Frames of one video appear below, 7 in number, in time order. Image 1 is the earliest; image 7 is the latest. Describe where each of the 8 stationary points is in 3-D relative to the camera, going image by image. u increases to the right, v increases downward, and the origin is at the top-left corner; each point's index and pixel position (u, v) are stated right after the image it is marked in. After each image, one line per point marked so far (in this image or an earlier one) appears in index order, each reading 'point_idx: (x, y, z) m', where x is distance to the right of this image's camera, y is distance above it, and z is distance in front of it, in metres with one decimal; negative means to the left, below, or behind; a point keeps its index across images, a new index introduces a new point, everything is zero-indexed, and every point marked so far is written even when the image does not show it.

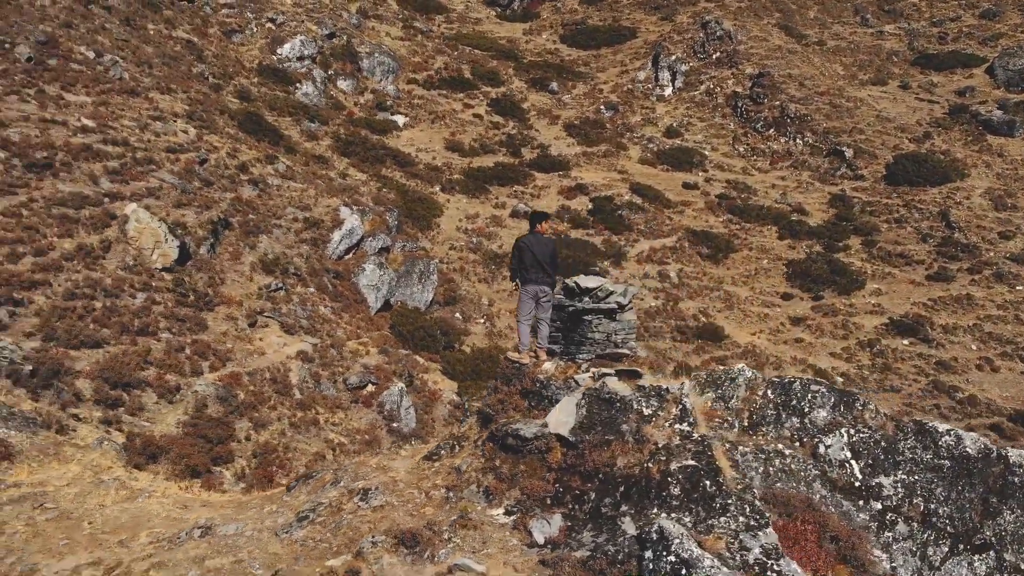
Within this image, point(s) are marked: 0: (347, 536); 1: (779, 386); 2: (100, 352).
0: (-1.8, -2.7, +9.6) m
1: (+3.6, -1.4, +12.8) m
2: (-7.9, -1.2, +17.2) m
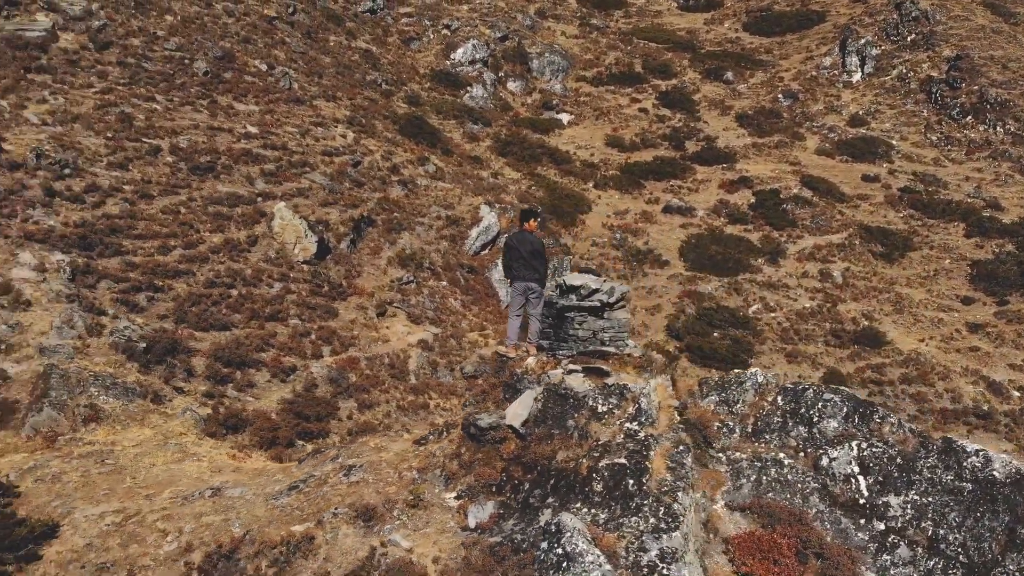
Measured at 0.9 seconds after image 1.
0: (-2.3, -2.6, +10.7) m
1: (+3.7, -1.5, +12.3) m
2: (-6.2, -1.0, +19.5) m
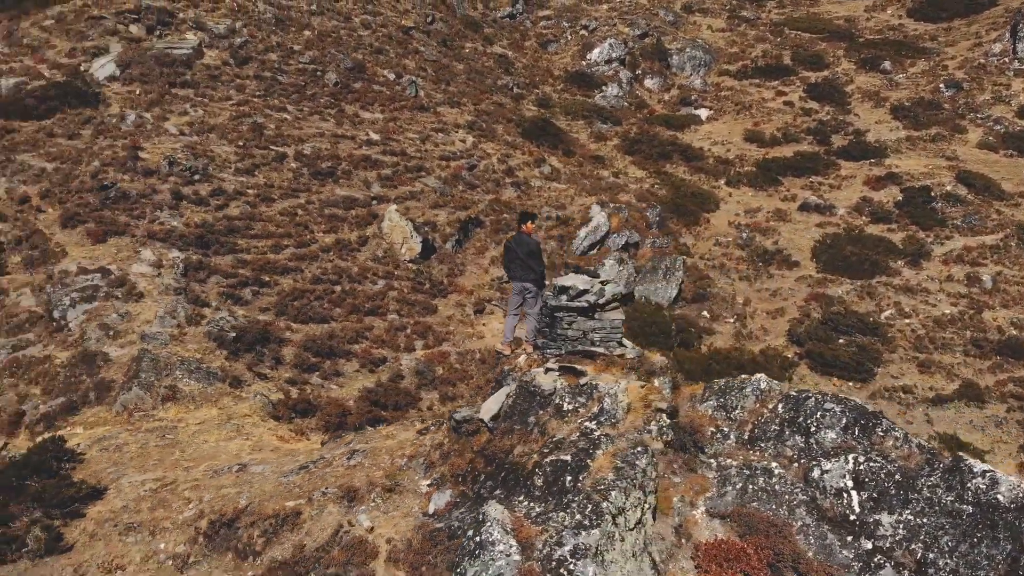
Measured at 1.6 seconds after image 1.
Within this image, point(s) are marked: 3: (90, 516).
0: (-2.6, -2.6, +11.6) m
1: (+3.7, -1.5, +11.9) m
2: (-4.5, -0.9, +21.1) m
3: (-5.5, -3.0, +11.7) m
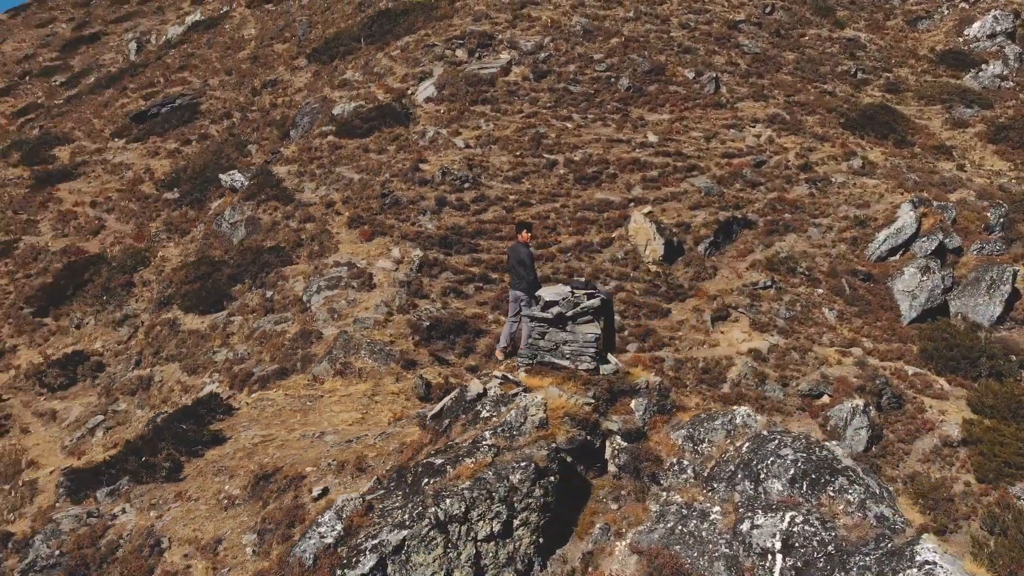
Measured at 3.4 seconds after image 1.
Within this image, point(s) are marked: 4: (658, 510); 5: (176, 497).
0: (-2.6, -2.6, +13.4) m
1: (+3.0, -1.8, +10.4) m
2: (+0.6, -0.8, +22.4) m
3: (-5.1, -2.8, +14.9) m
4: (+1.8, -2.6, +10.5) m
5: (-5.3, -3.3, +13.9) m
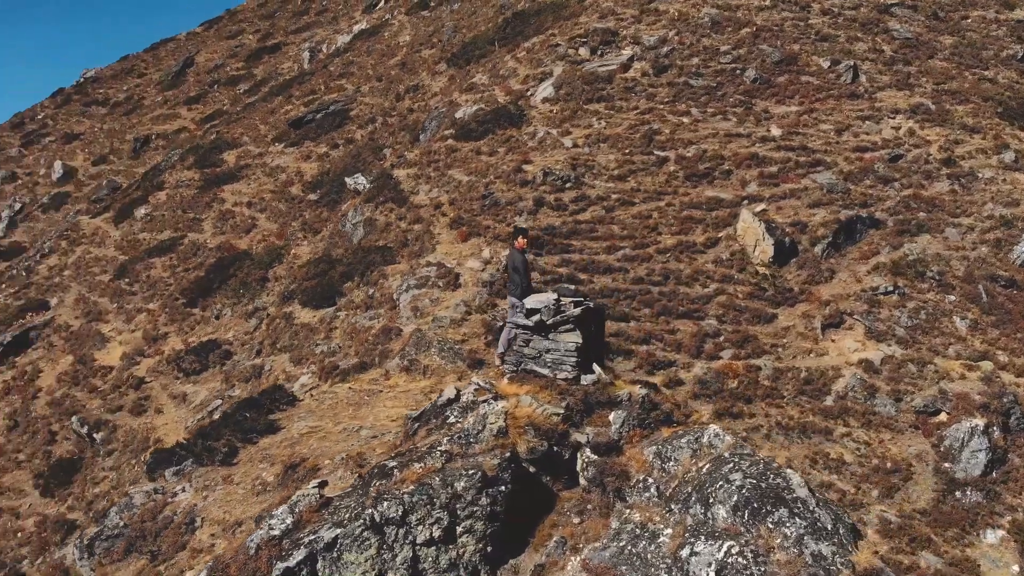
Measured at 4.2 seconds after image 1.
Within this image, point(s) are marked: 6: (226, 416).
0: (-2.4, -2.6, +13.9) m
1: (+2.4, -1.9, +9.8) m
2: (+2.7, -0.9, +22.1) m
3: (-4.6, -2.8, +16.0) m
4: (+1.2, -2.7, +10.1) m
5: (-4.9, -3.3, +15.0) m
6: (-5.6, -2.5, +17.4) m
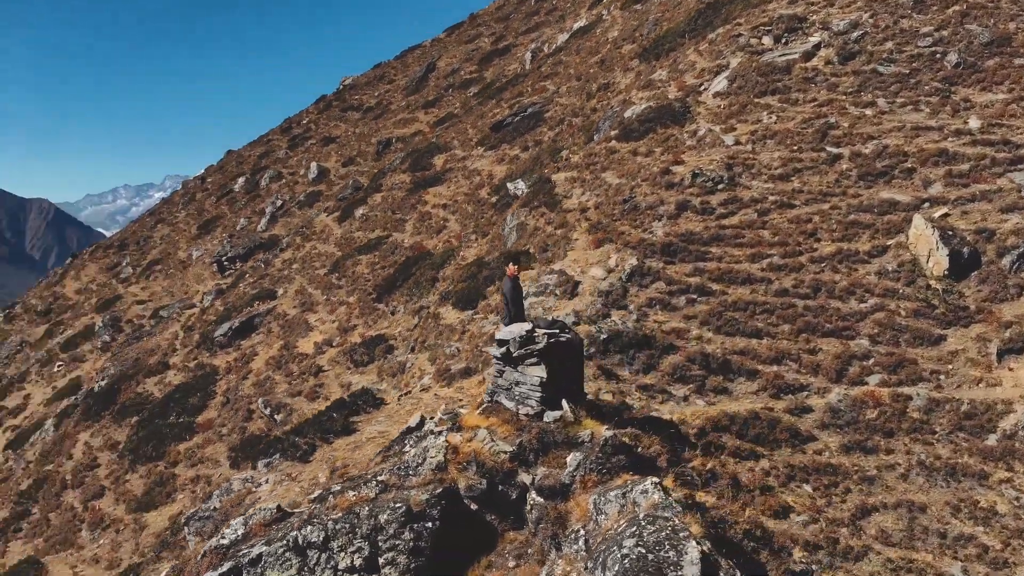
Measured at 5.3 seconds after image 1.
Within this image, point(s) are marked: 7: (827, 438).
0: (-2.0, -2.9, +14.4) m
1: (+1.4, -2.4, +9.0) m
2: (+5.5, -1.2, +20.5) m
3: (-3.4, -3.0, +17.0) m
4: (+0.3, -3.2, +9.7) m
5: (-4.0, -3.5, +16.2) m
6: (-3.9, -2.7, +18.7) m
7: (+5.9, -2.7, +16.2) m
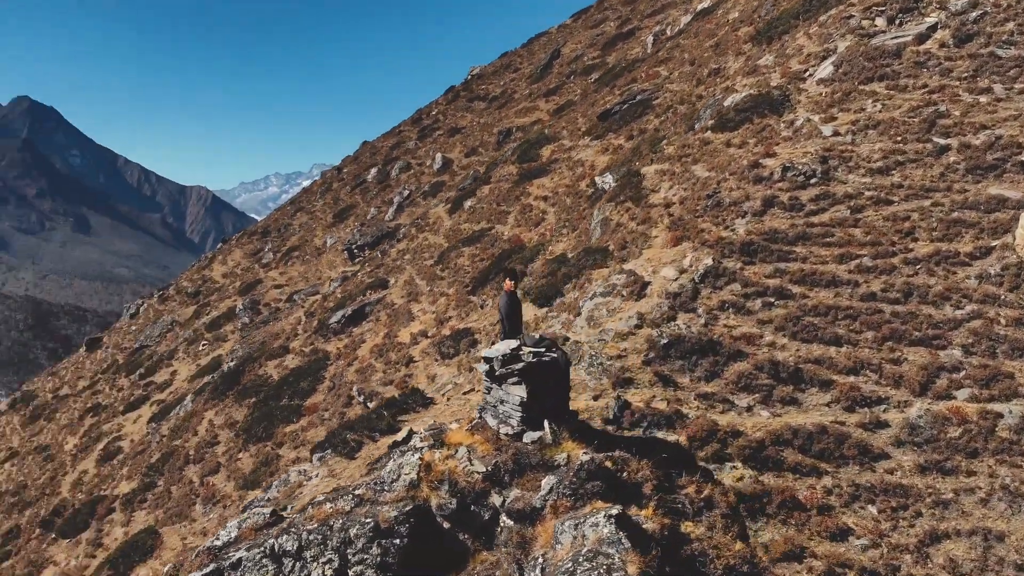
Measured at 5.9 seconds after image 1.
0: (-1.6, -3.0, +14.7) m
1: (+0.8, -2.7, +8.8) m
2: (+6.8, -1.3, +19.4) m
3: (-2.6, -3.1, +17.5) m
4: (-0.1, -3.4, +9.7) m
5: (-3.3, -3.5, +16.9) m
6: (-2.8, -2.7, +19.3) m
7: (+6.5, -2.9, +15.1) m
